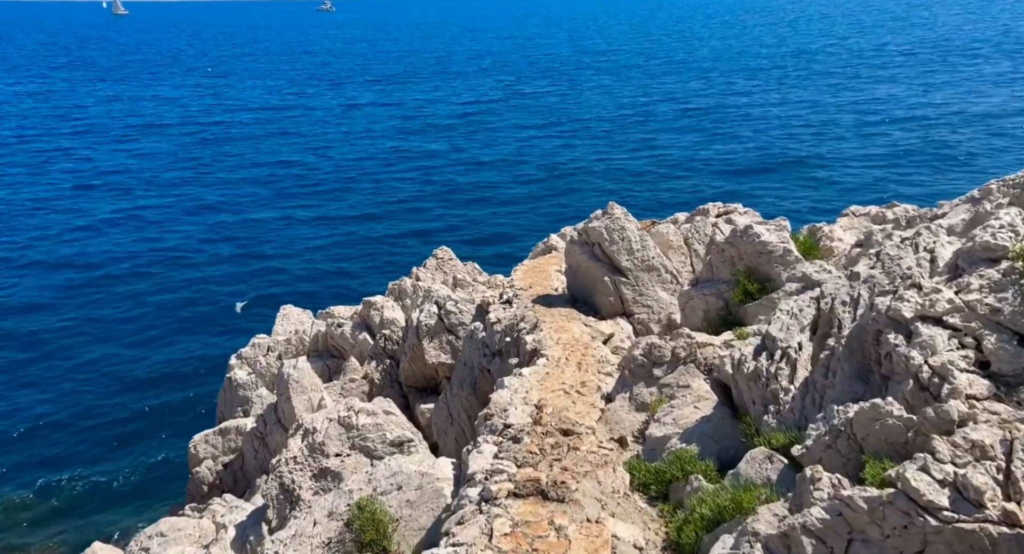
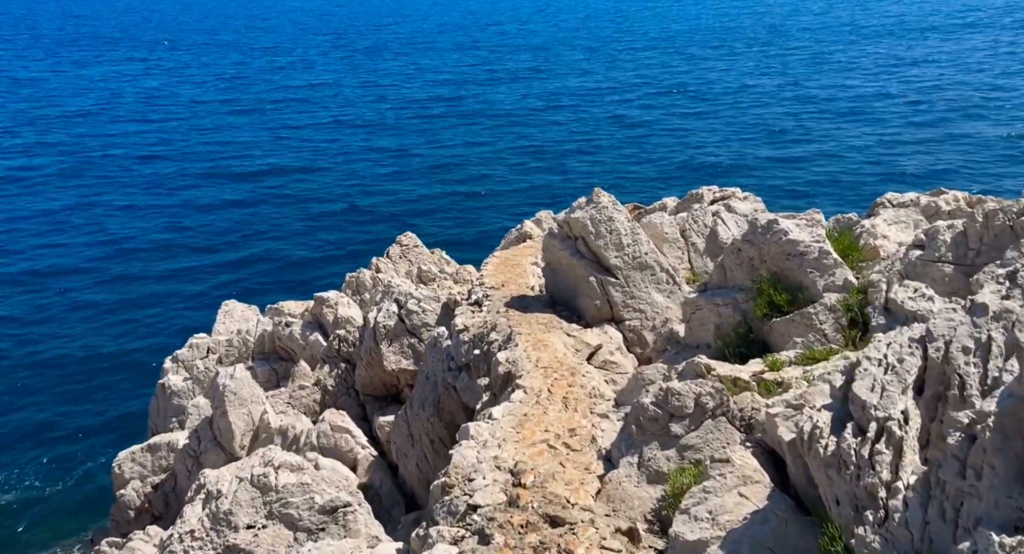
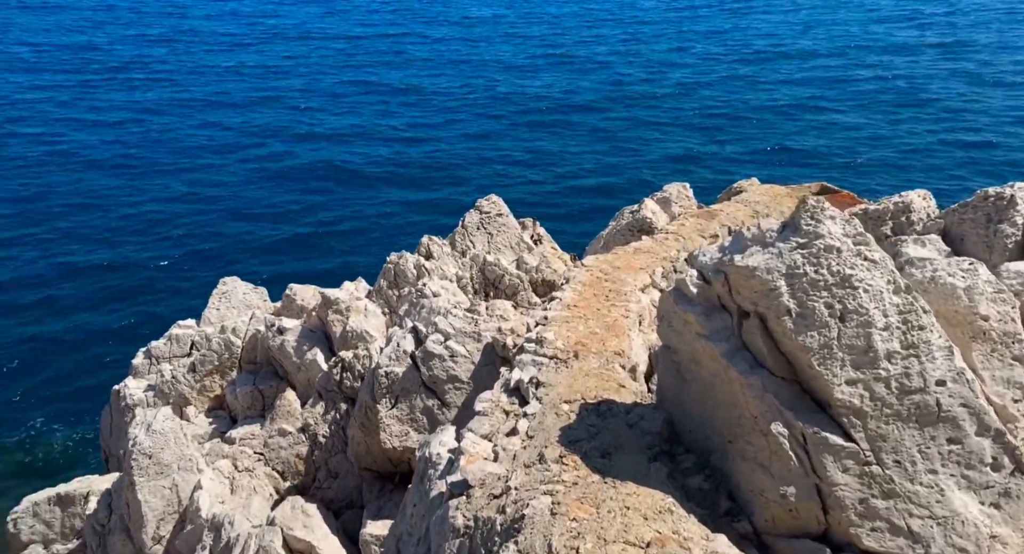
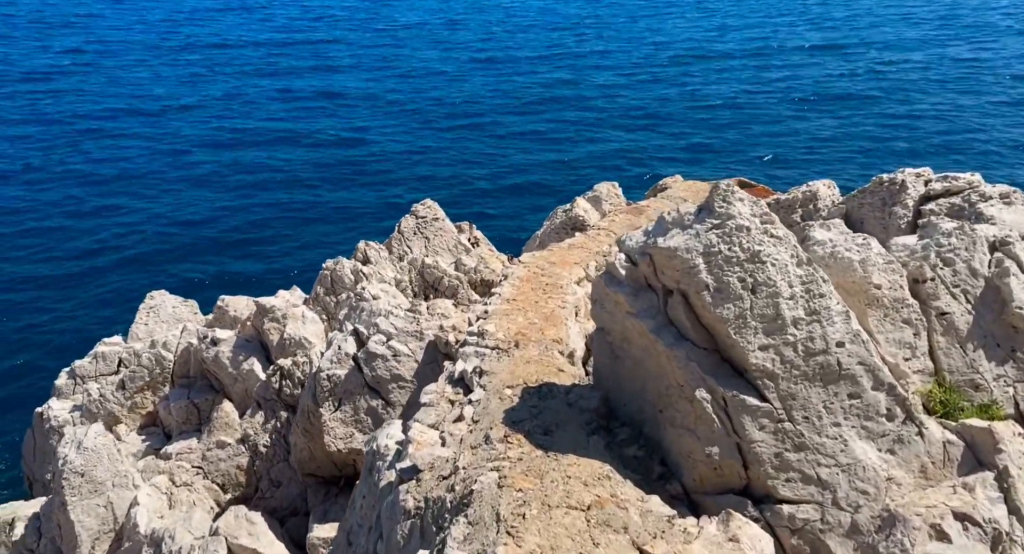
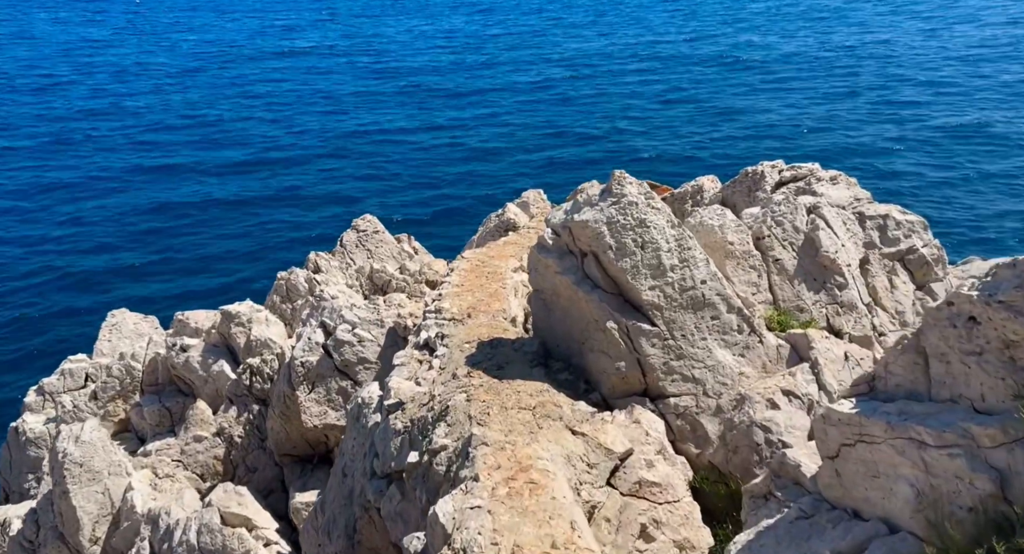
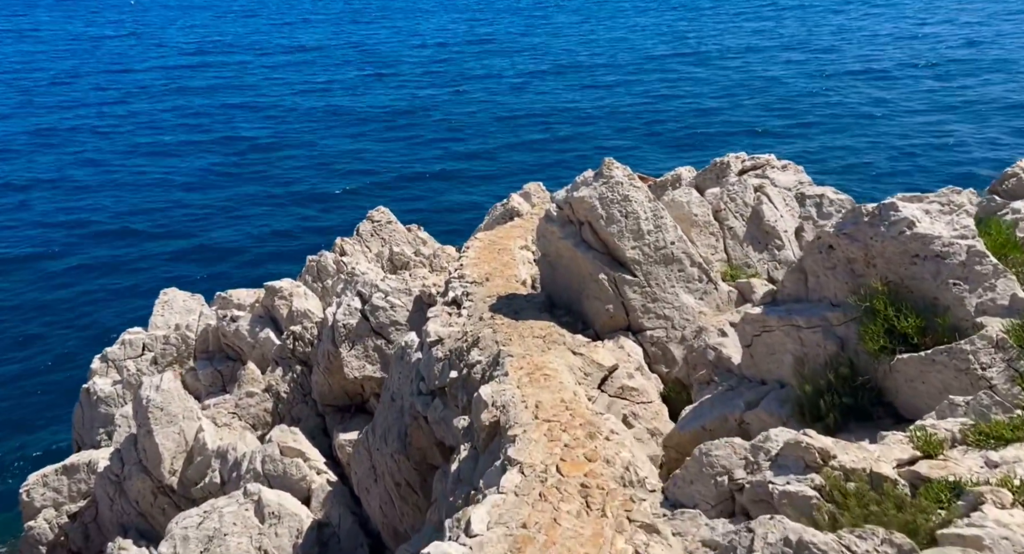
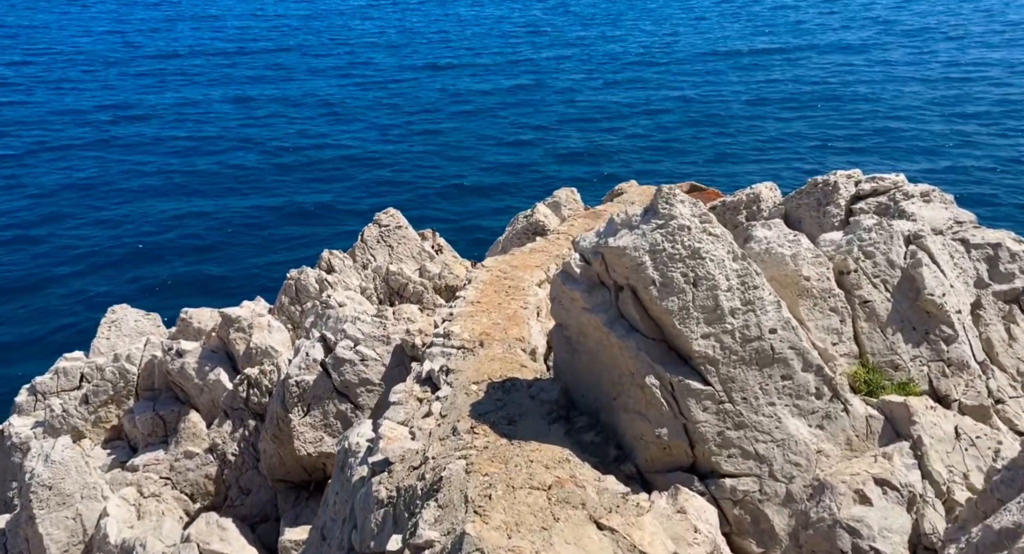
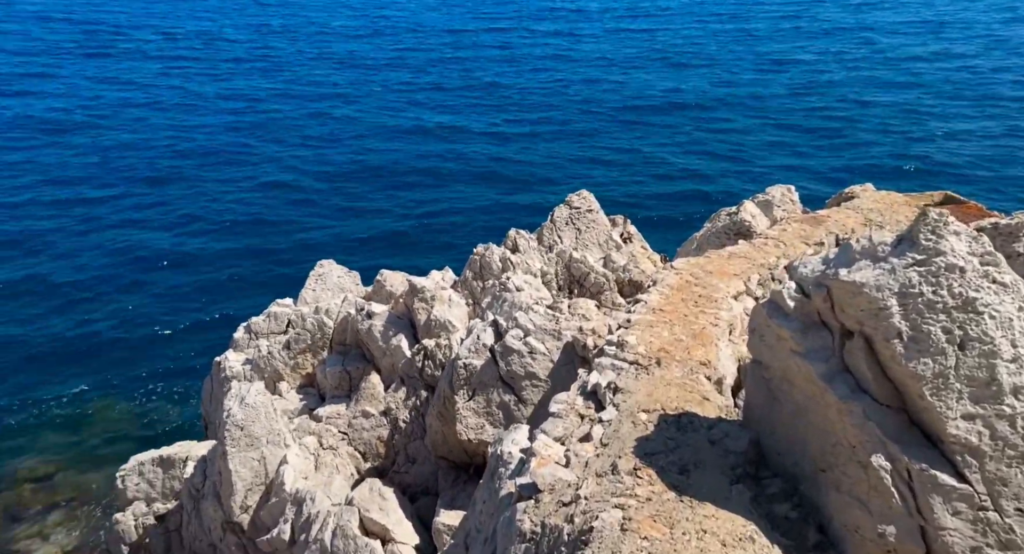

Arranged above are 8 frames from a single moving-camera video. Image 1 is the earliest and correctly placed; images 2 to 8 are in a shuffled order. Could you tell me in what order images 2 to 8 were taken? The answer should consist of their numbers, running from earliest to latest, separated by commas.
2, 6, 5, 7, 4, 3, 8
